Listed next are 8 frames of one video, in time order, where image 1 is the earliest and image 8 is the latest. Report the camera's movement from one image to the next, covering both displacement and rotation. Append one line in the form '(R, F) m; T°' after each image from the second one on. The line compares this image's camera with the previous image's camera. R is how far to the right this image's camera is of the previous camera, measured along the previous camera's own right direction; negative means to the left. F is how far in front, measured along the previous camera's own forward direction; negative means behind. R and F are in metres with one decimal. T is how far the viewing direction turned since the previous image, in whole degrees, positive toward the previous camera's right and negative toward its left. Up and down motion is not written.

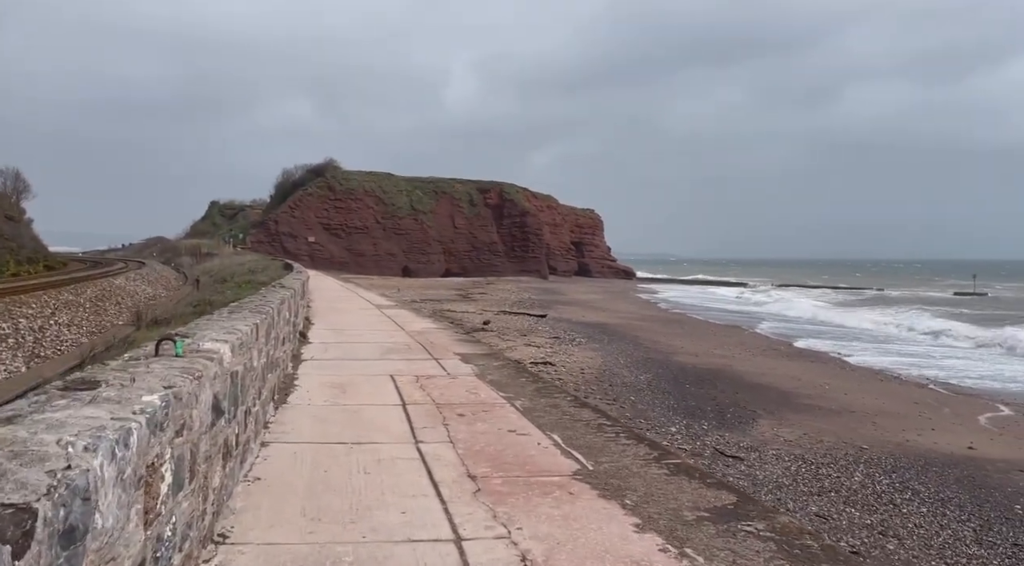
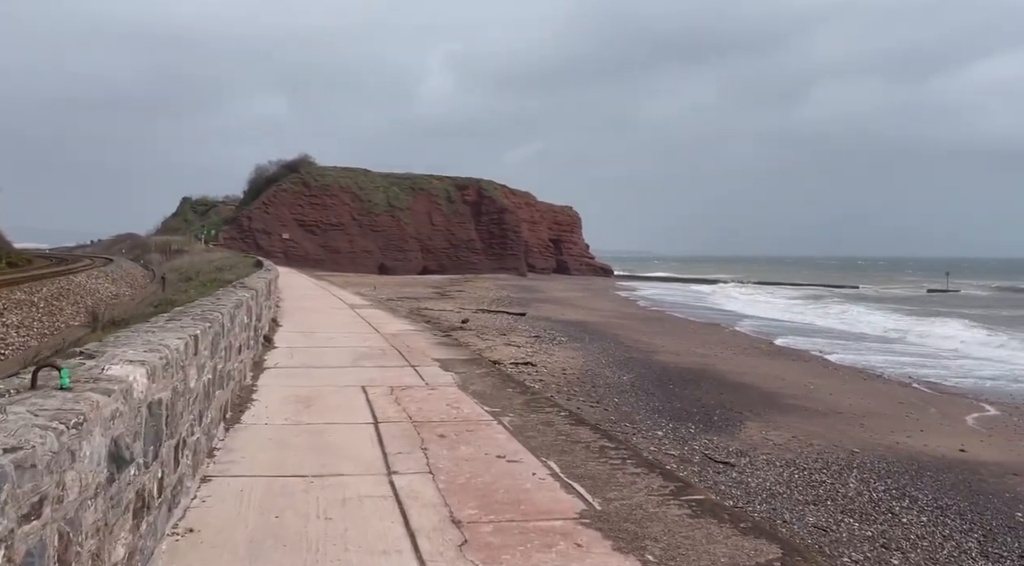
(0.0, +0.4) m; +2°
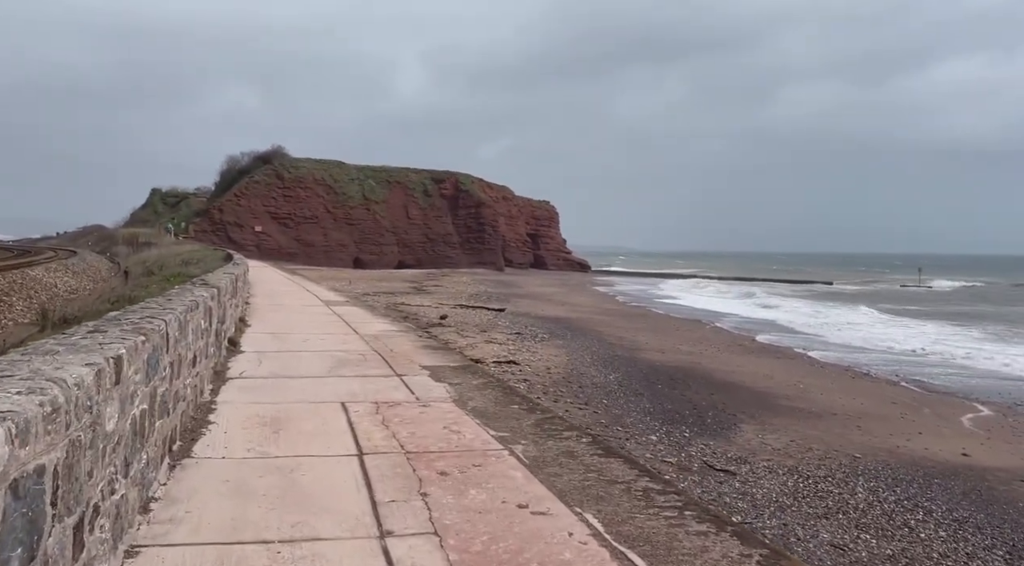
(-0.1, +0.6) m; +2°
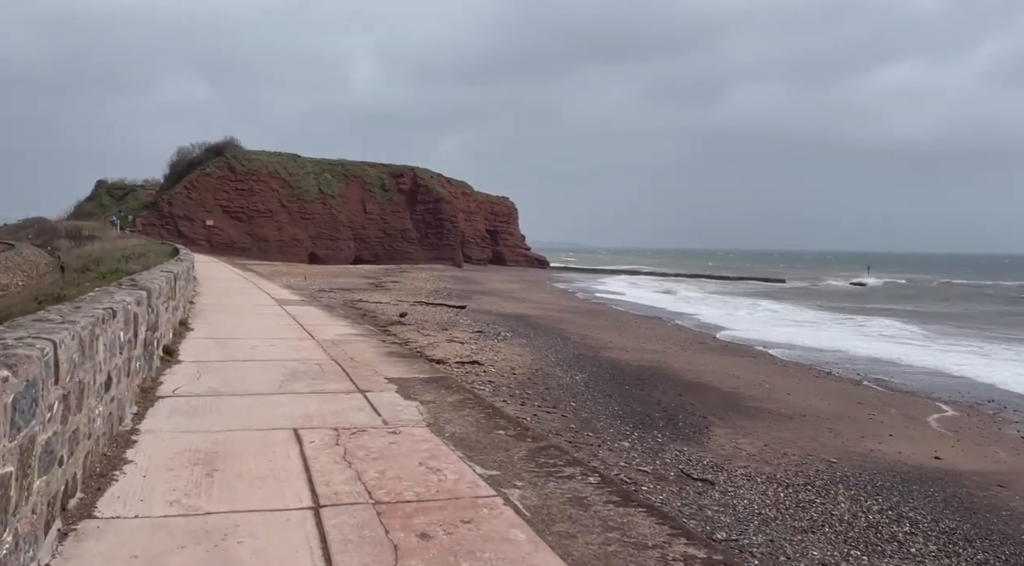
(-0.1, +0.5) m; +3°
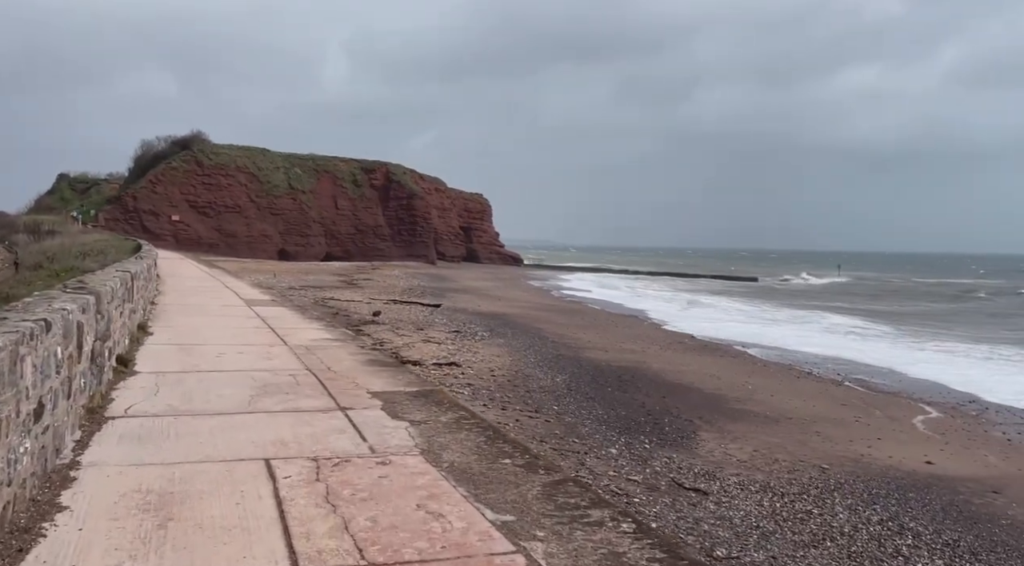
(-0.1, +0.4) m; +2°
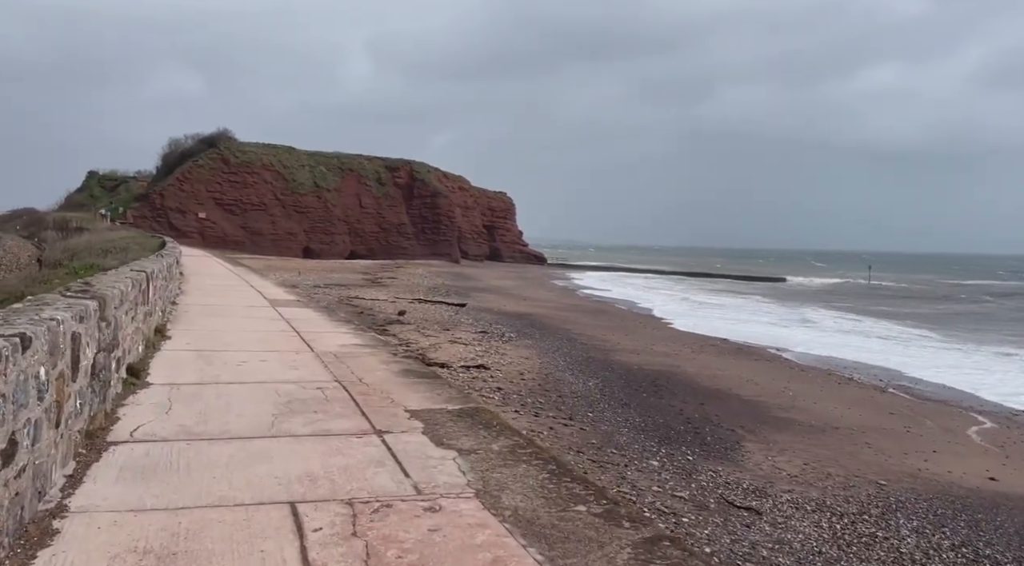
(-0.2, +0.5) m; -2°
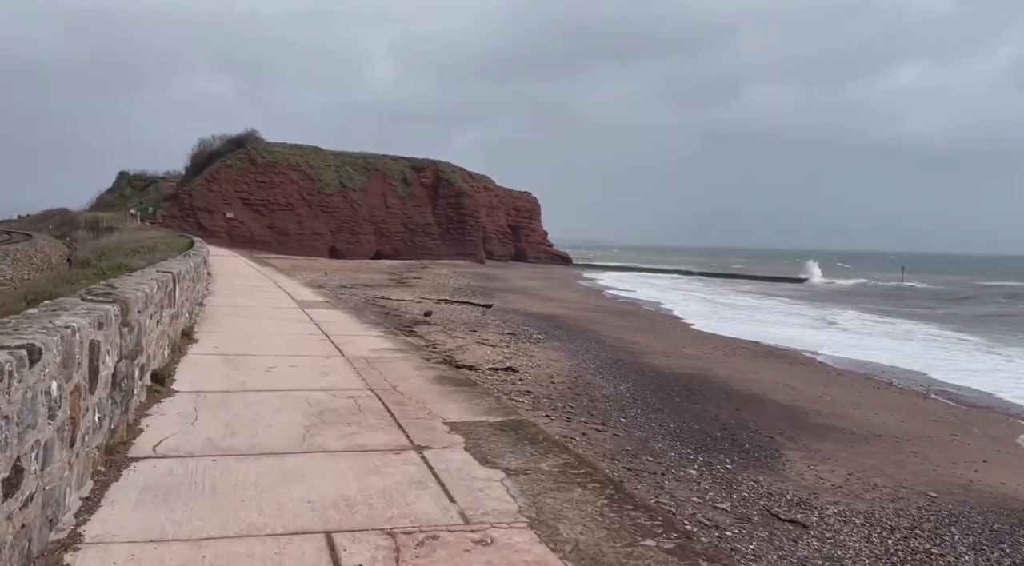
(-0.1, +0.2) m; -2°
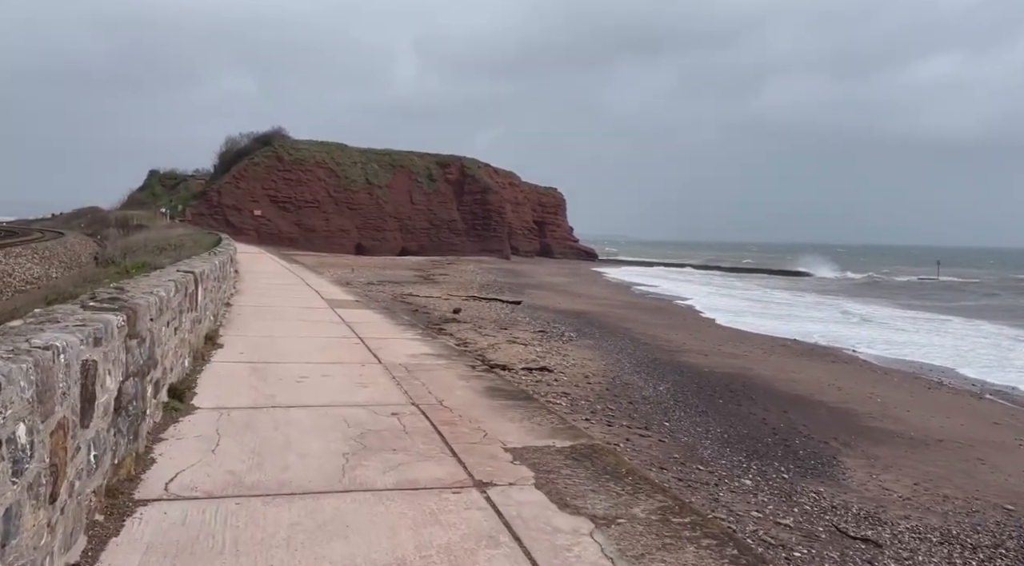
(-0.2, +0.5) m; -2°
